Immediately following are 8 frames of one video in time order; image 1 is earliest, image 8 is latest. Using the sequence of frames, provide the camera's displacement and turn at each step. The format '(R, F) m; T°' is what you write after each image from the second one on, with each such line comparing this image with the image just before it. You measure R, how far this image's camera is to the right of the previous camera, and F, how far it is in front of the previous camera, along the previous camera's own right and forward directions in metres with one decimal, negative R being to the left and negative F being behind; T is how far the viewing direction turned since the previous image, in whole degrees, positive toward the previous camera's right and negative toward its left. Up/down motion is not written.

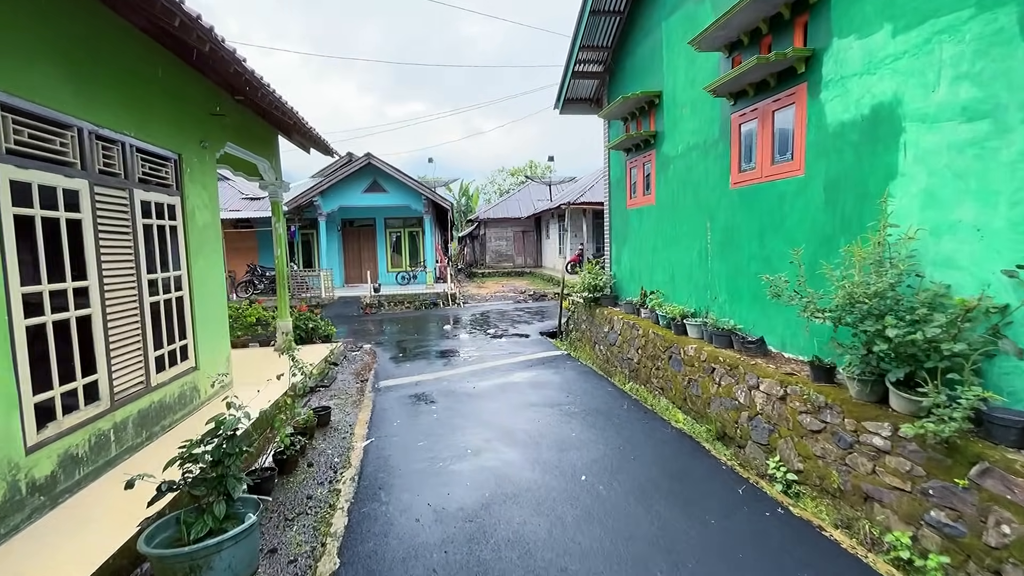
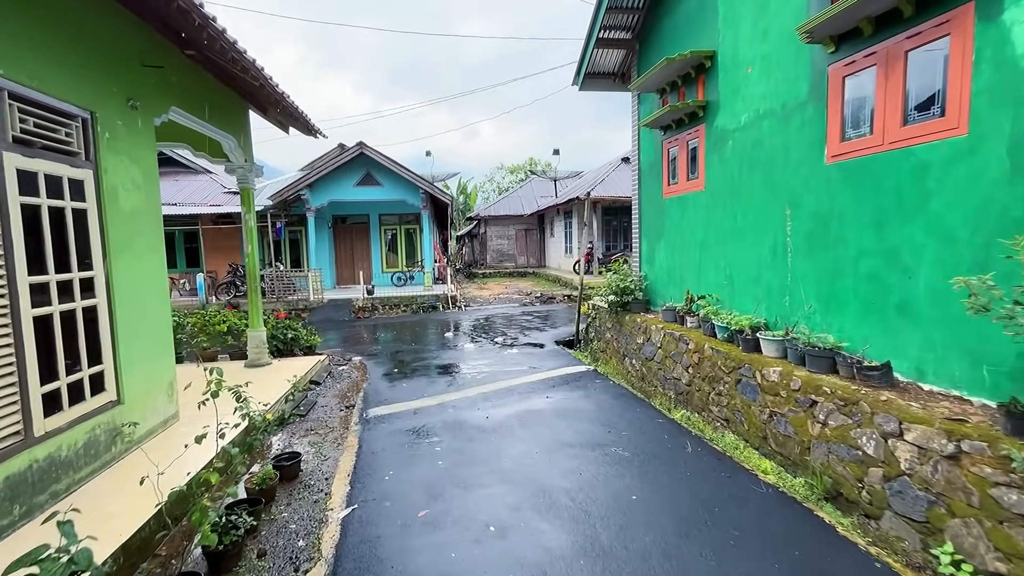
(-0.3, +1.2) m; 0°
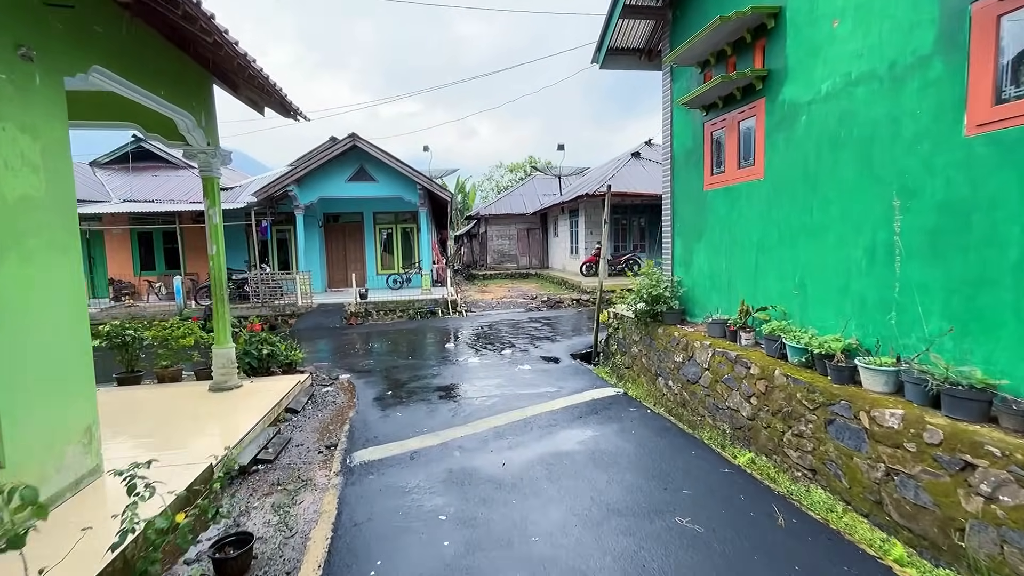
(-0.2, +1.0) m; 0°
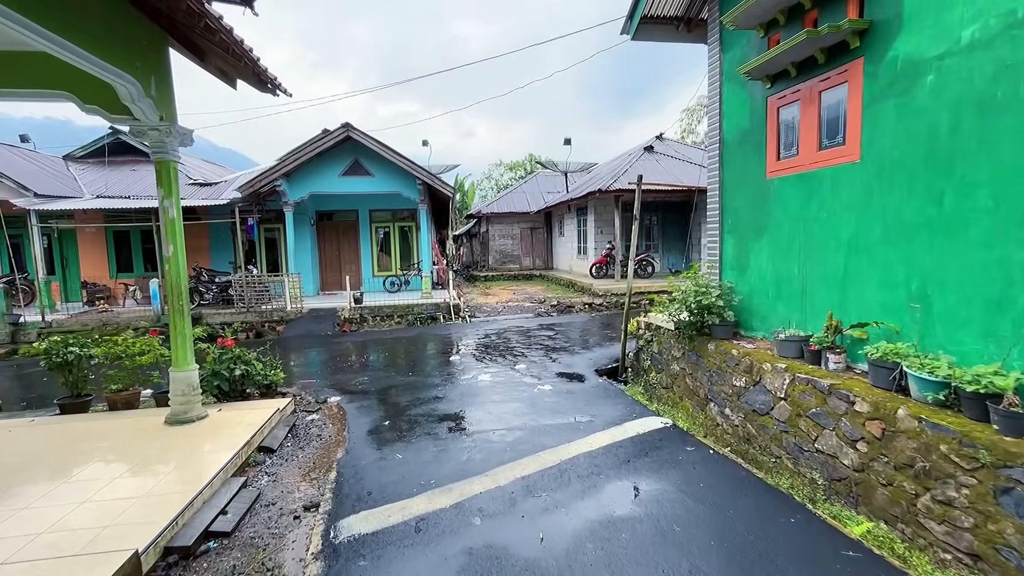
(-0.3, +0.9) m; 0°
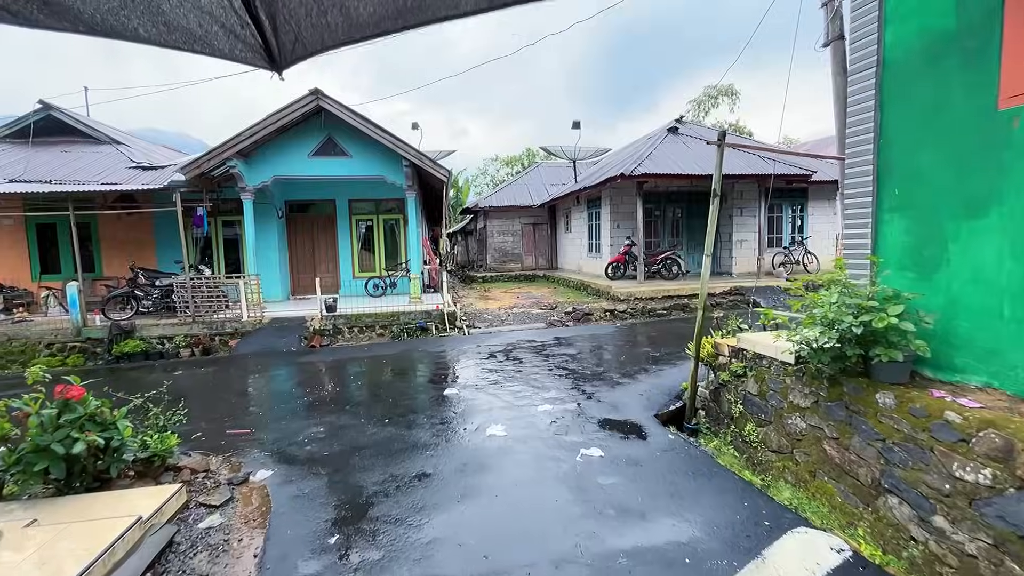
(-0.3, +2.0) m; +1°
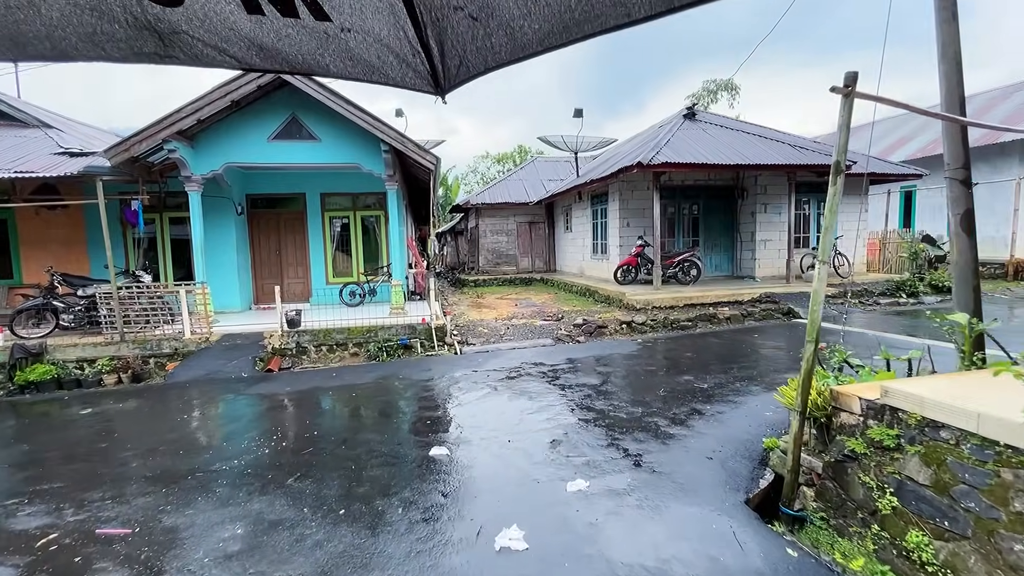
(-0.2, +1.5) m; +1°
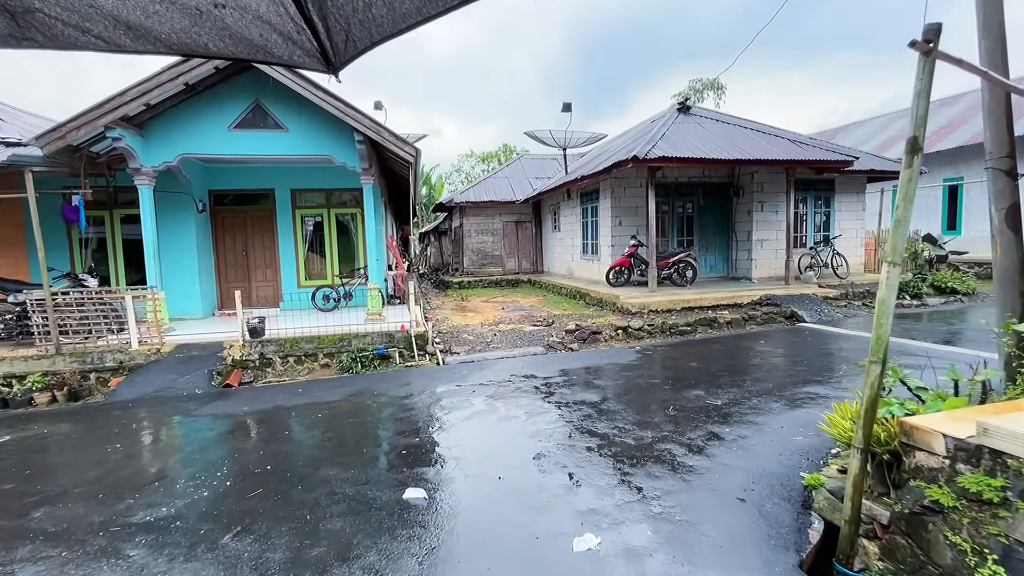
(0.0, +0.7) m; +2°
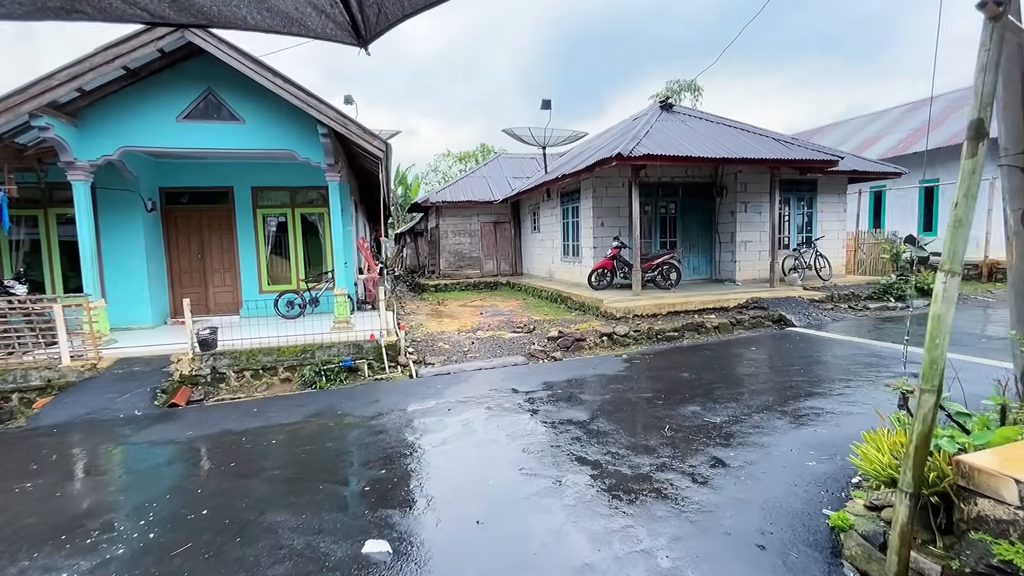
(0.0, +0.5) m; +3°
